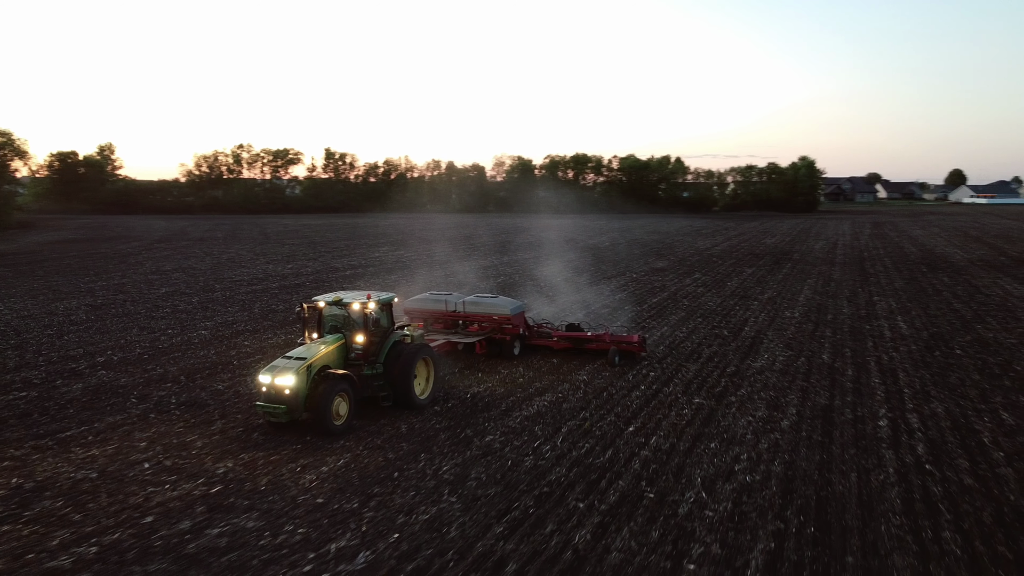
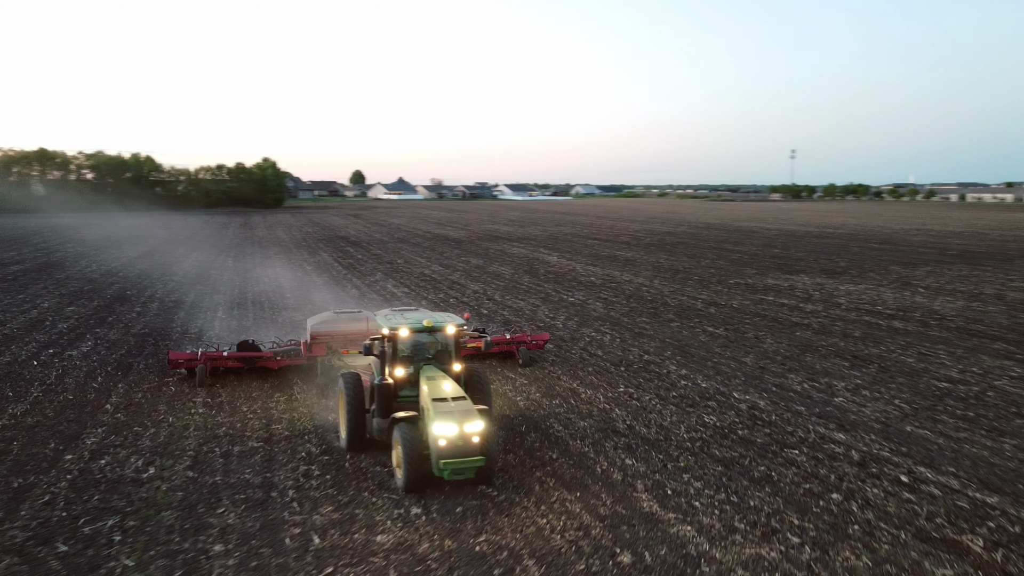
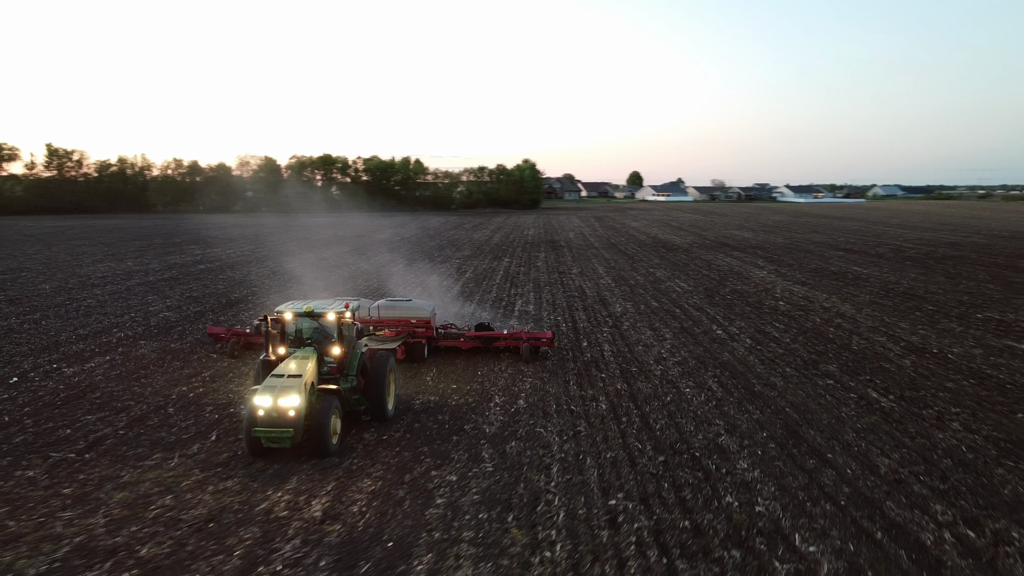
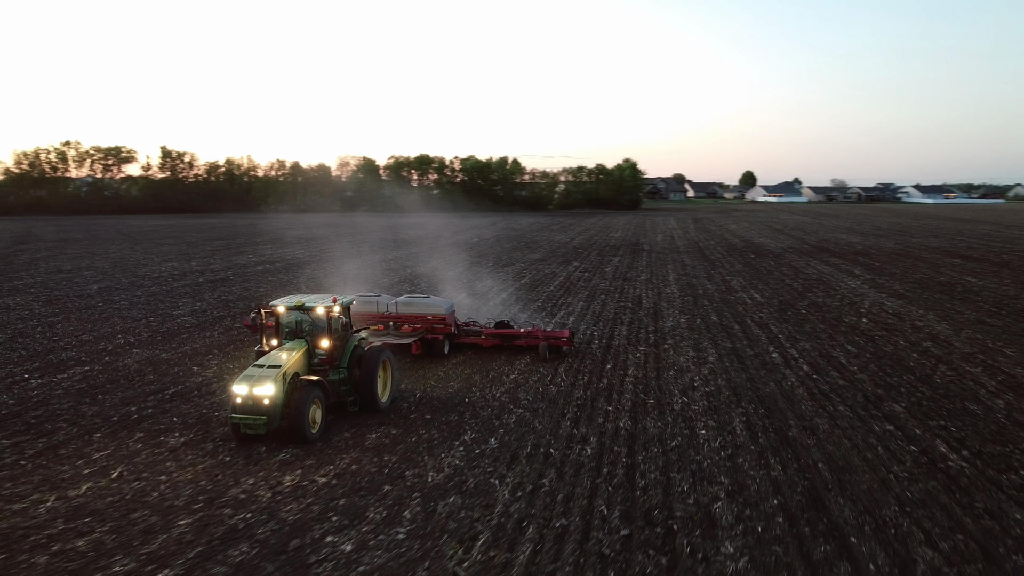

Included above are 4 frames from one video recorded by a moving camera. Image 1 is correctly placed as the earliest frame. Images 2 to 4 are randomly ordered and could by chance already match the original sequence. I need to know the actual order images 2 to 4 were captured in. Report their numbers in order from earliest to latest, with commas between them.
4, 3, 2
